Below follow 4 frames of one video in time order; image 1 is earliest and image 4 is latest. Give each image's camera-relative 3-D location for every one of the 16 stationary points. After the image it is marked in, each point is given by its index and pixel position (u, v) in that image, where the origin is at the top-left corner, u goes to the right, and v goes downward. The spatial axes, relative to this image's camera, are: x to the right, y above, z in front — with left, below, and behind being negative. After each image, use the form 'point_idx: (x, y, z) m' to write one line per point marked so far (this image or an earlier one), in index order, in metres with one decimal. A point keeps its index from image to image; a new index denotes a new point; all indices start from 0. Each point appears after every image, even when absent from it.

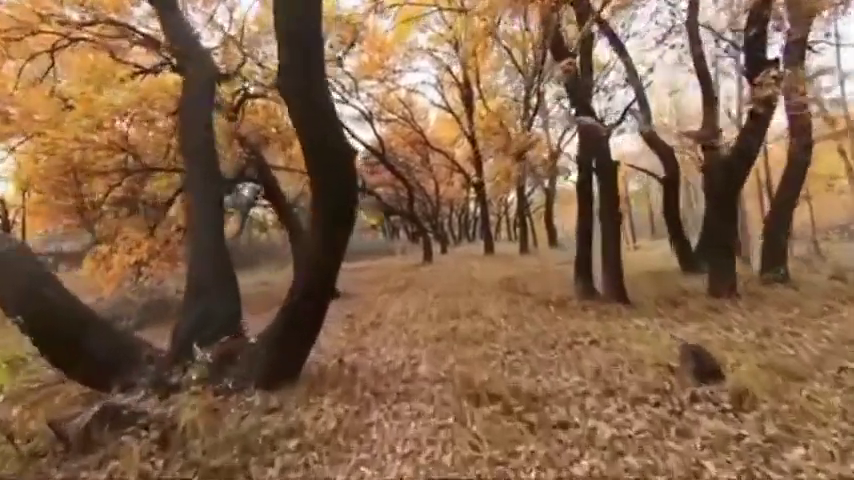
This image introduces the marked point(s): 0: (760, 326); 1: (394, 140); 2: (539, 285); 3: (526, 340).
0: (+5.1, -1.3, +6.9) m
1: (-1.1, +3.4, +16.9) m
2: (+2.4, -1.0, +10.3) m
3: (+1.6, -1.6, +7.0) m
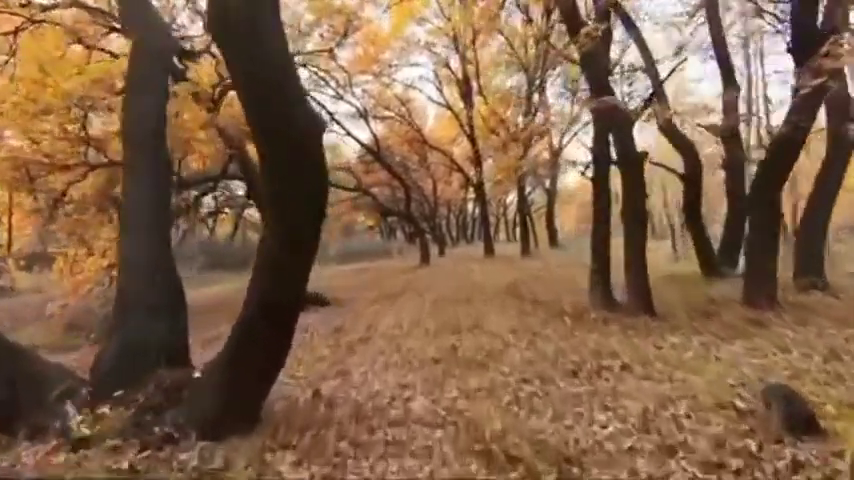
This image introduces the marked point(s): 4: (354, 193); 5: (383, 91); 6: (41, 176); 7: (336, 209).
0: (+5.0, -1.4, +6.0) m
1: (-1.2, +3.4, +16.0) m
2: (+2.3, -1.0, +9.4) m
3: (+1.5, -1.6, +6.1) m
4: (-1.8, +1.1, +11.6) m
5: (-1.4, +4.6, +14.7) m
6: (-7.4, +1.2, +9.0) m
7: (-2.1, +0.7, +11.2) m
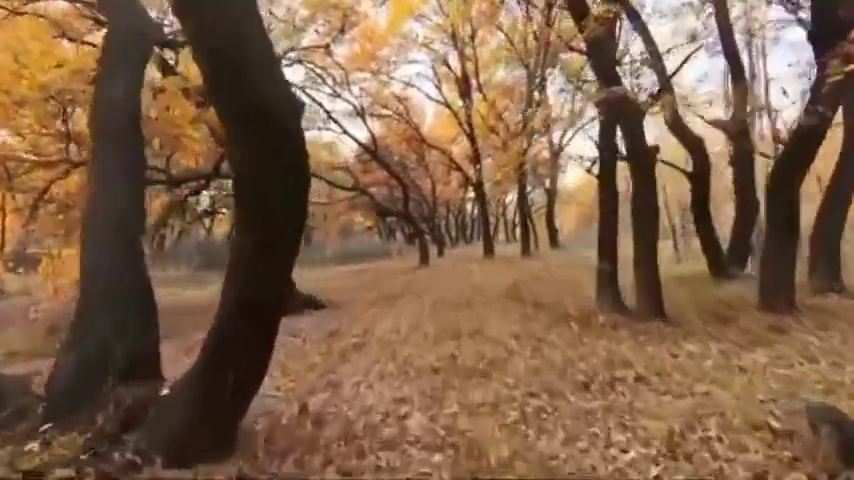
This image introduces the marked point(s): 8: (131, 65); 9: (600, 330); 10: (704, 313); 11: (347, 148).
0: (+5.0, -1.4, +5.7) m
1: (-1.3, +3.4, +15.6) m
2: (+2.3, -1.0, +9.1) m
3: (+1.5, -1.6, +5.7) m
4: (-1.8, +1.0, +11.3) m
5: (-1.4, +4.6, +14.3) m
6: (-7.4, +1.2, +8.7) m
7: (-2.1, +0.7, +10.9) m
8: (-3.0, +1.8, +4.8) m
9: (+2.6, -1.3, +7.1) m
10: (+4.3, -1.1, +7.4) m
11: (-2.0, +2.3, +11.5) m
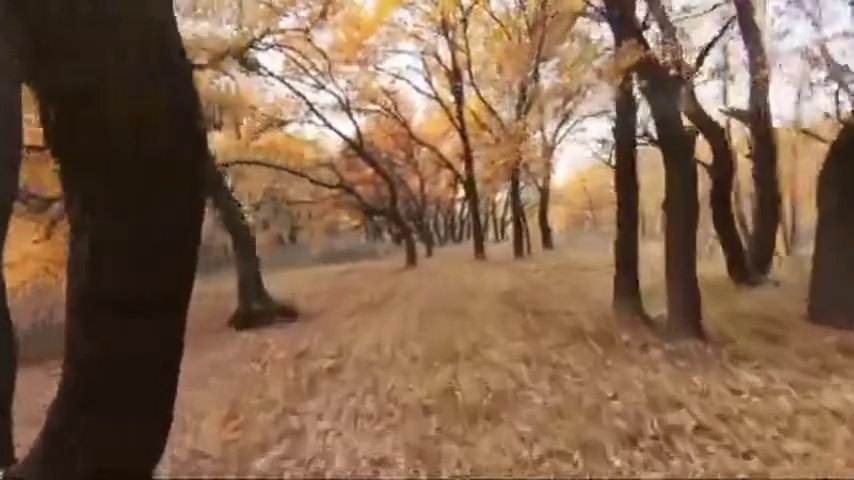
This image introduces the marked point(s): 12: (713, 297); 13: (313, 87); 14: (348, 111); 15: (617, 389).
0: (+4.9, -1.4, +4.8) m
1: (-1.6, +3.3, +14.6) m
2: (+2.1, -1.0, +8.1) m
3: (+1.4, -1.6, +4.7) m
4: (-2.1, +1.0, +10.2) m
5: (-1.7, +4.6, +13.2) m
6: (-7.6, +1.2, +7.5) m
7: (-2.3, +0.7, +9.8) m
8: (-3.1, +1.8, +3.7) m
9: (+2.4, -1.3, +6.1) m
10: (+4.2, -1.2, +6.5) m
11: (-2.2, +2.2, +10.5) m
12: (+4.4, -0.9, +7.5) m
13: (-2.8, +3.8, +11.1) m
14: (-2.1, +3.5, +12.2) m
15: (+1.9, -1.5, +5.2) m
